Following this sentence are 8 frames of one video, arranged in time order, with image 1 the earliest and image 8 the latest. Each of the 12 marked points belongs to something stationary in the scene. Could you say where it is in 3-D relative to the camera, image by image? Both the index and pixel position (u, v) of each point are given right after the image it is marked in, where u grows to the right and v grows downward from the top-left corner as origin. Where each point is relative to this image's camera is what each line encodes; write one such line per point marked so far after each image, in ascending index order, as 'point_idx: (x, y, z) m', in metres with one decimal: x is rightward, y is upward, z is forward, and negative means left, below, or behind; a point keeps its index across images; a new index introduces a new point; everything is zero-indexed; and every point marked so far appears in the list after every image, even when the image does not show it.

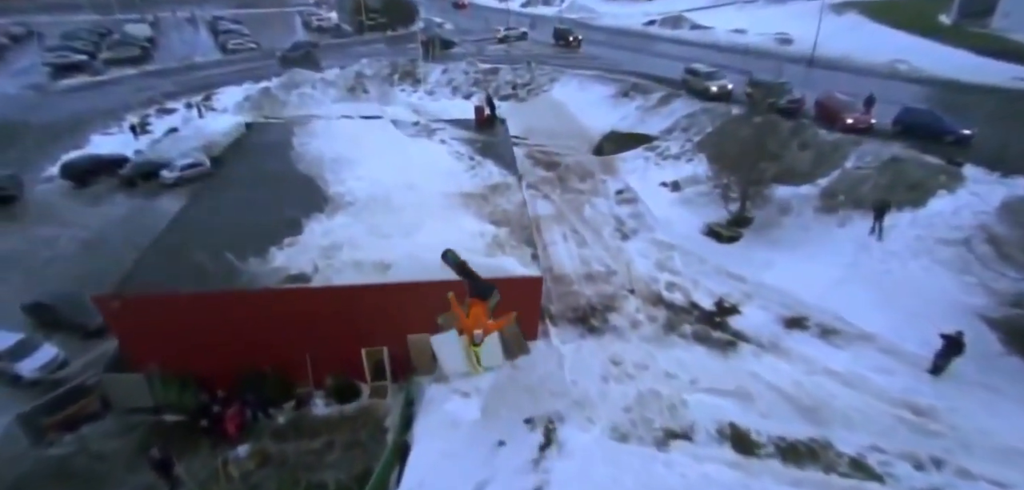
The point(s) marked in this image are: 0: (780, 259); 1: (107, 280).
0: (+6.8, -0.4, +12.7) m
1: (-11.8, -1.0, +14.7) m
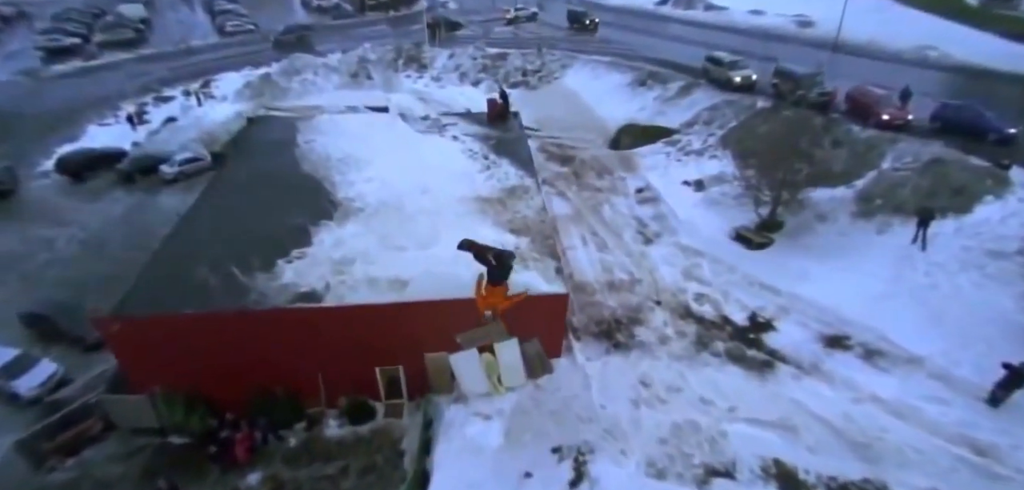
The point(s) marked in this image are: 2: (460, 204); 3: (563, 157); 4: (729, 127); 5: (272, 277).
0: (+7.3, -0.6, +12.0) m
1: (-11.3, -1.2, +14.1) m
2: (-1.3, +1.0, +12.3) m
3: (+1.9, +3.3, +18.9) m
4: (+7.6, +4.1, +17.5) m
5: (-4.8, -0.6, +10.0) m
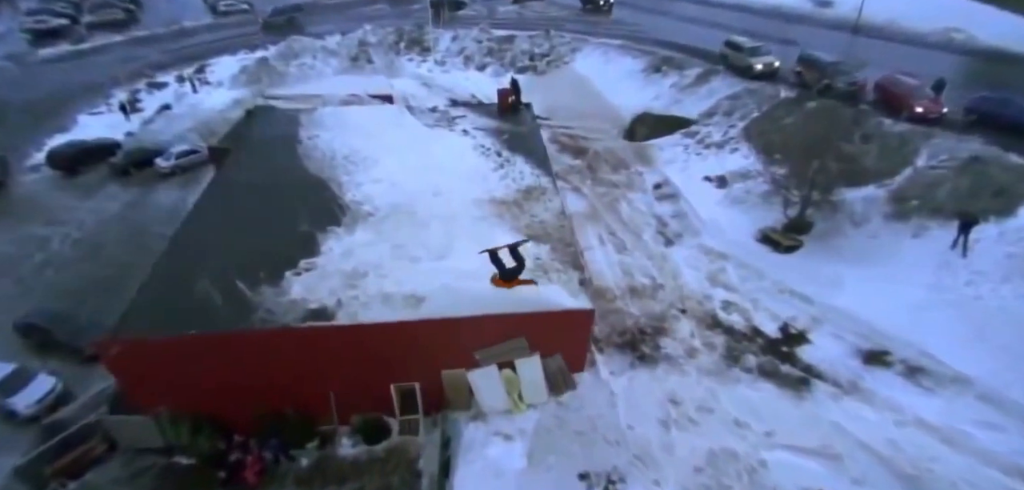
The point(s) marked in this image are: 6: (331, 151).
0: (+7.7, -0.7, +11.4) m
1: (-10.9, -1.2, +13.5) m
2: (-0.9, +0.9, +11.7) m
3: (+2.3, +3.5, +18.2) m
4: (+8.0, +4.2, +16.7) m
5: (-4.4, -0.9, +9.4) m
6: (-5.0, +2.6, +13.8) m
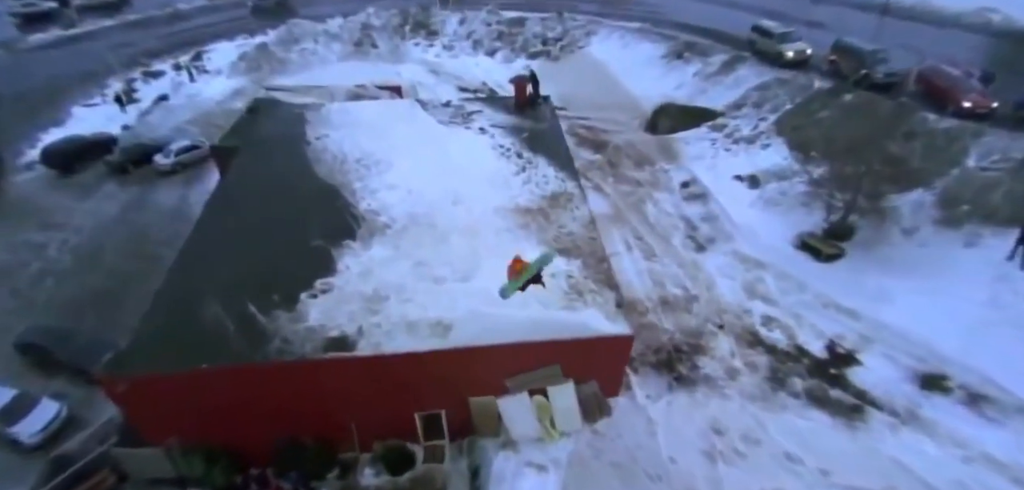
0: (+8.3, -0.9, +10.7) m
1: (-10.3, -1.5, +12.9) m
2: (-0.3, +0.6, +10.9) m
3: (+2.9, +3.5, +17.3) m
4: (+8.5, +4.2, +15.8) m
5: (-3.8, -1.3, +8.8) m
6: (-4.4, +2.4, +13.0) m
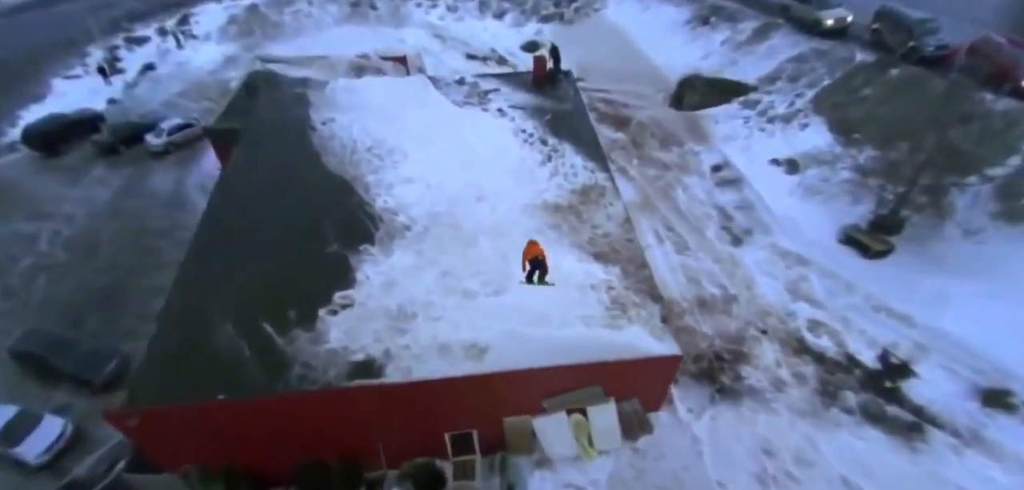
0: (+8.9, -0.9, +10.1) m
1: (-9.7, -1.4, +12.2) m
2: (+0.3, +0.6, +10.1) m
3: (+3.4, +4.1, +16.2) m
4: (+9.1, +4.7, +14.7) m
5: (-3.2, -1.5, +8.1) m
6: (-3.9, +2.5, +11.9) m
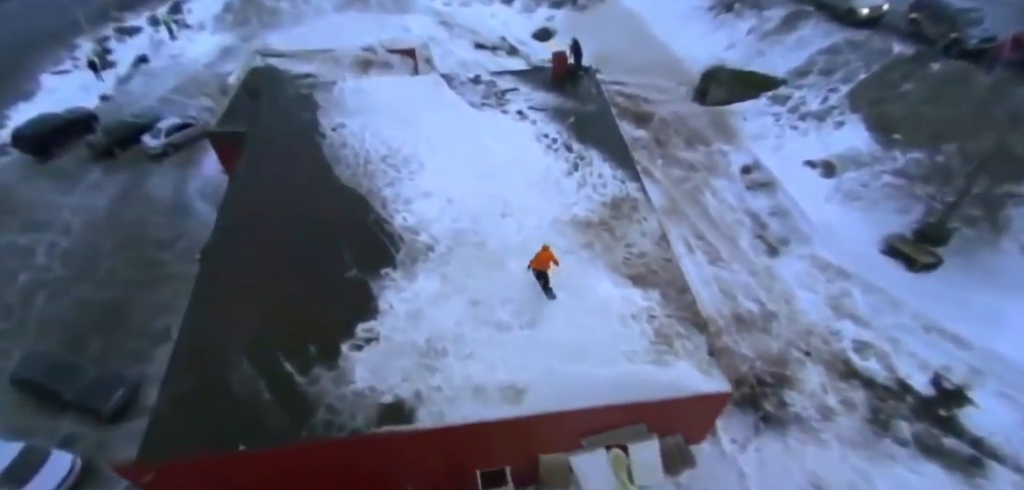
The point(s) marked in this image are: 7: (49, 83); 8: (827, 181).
0: (+9.5, -1.2, +9.5) m
1: (-9.1, -1.8, +11.6) m
2: (+0.9, +0.2, +9.4) m
3: (+3.9, +4.0, +15.4) m
4: (+9.6, +4.6, +13.9) m
5: (-2.6, -2.0, +7.5) m
6: (-3.3, +2.2, +11.2) m
7: (-17.2, +6.0, +18.5) m
8: (+7.8, +1.6, +12.3) m
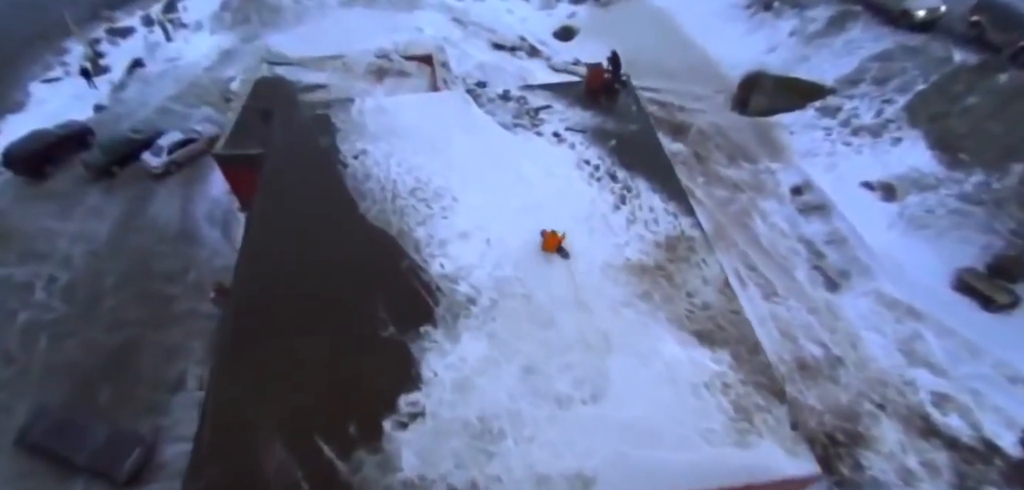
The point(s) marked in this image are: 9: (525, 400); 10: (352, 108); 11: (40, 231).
0: (+10.3, -2.0, +8.8) m
1: (-8.2, -2.7, +10.7) m
2: (+1.7, -0.7, +8.6) m
3: (+4.7, +3.4, +14.4) m
4: (+10.3, +4.0, +12.9) m
5: (-1.7, -3.0, +6.7) m
6: (-2.5, +1.3, +10.3) m
7: (-16.4, +5.3, +17.3) m
8: (+8.6, +0.9, +11.5) m
9: (+0.2, -2.2, +7.2) m
10: (-3.8, +3.3, +11.9) m
11: (-12.8, +0.4, +13.6) m
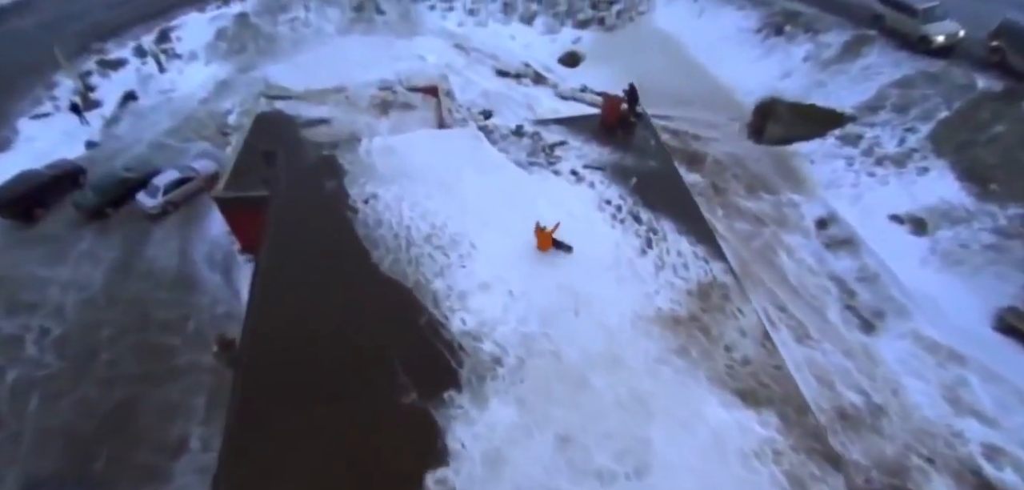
0: (+10.8, -2.6, +8.3) m
1: (-7.8, -3.8, +10.1) m
2: (+2.1, -1.5, +8.1) m
3: (+5.0, +2.5, +14.0) m
4: (+10.6, +3.2, +12.6) m
5: (-1.2, -3.8, +6.1) m
6: (-2.1, +0.4, +9.7) m
7: (-16.2, +3.9, +16.8) m
8: (+9.0, +0.2, +11.1) m
9: (+0.7, -3.0, +6.6) m
10: (-3.5, +2.3, +11.5) m
11: (-12.4, -0.8, +13.0) m
